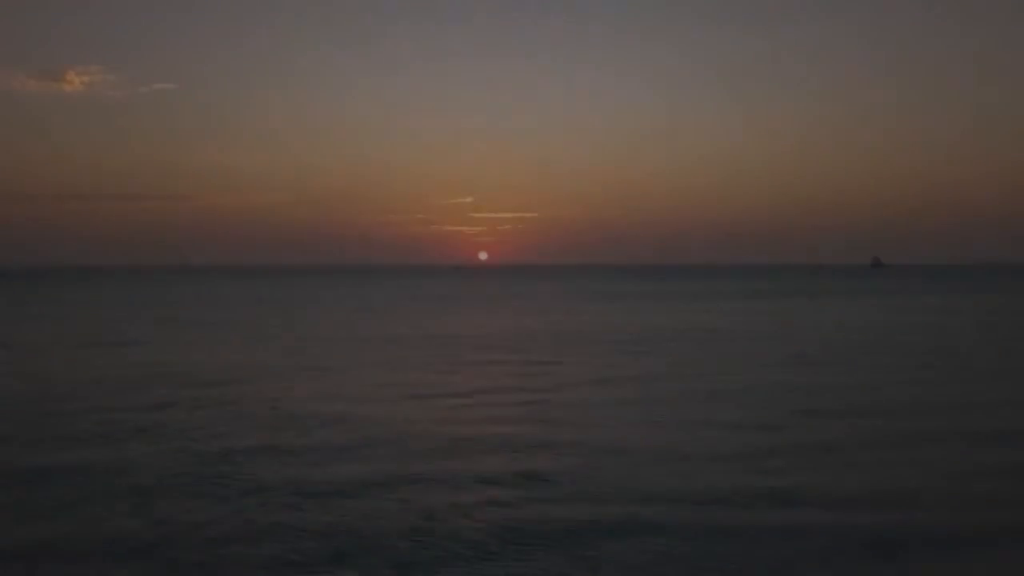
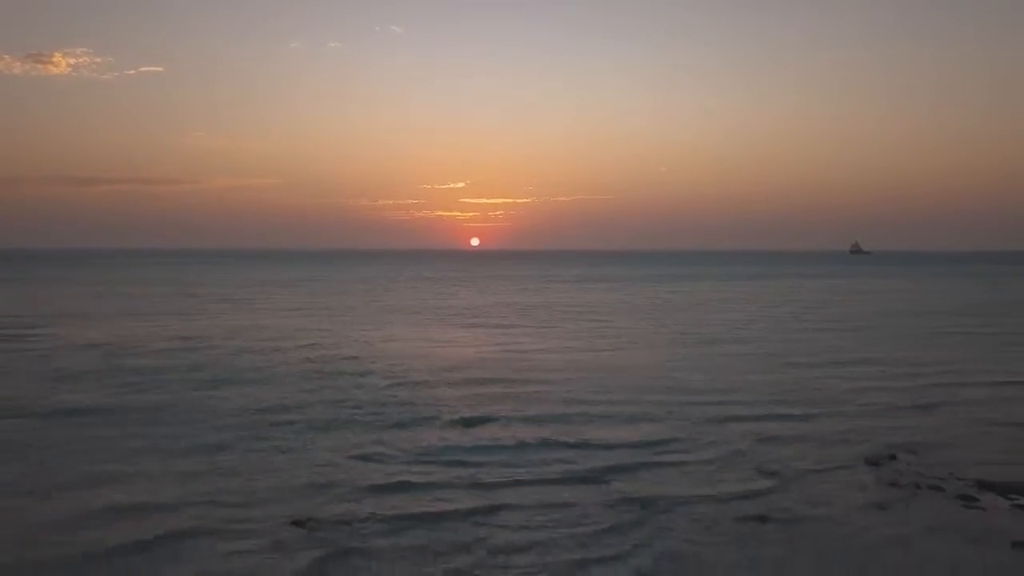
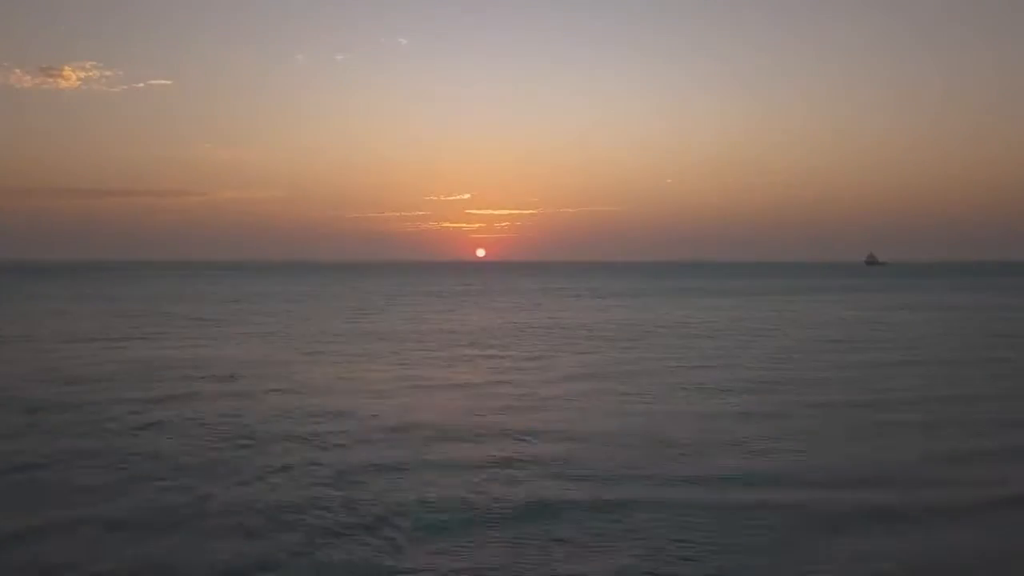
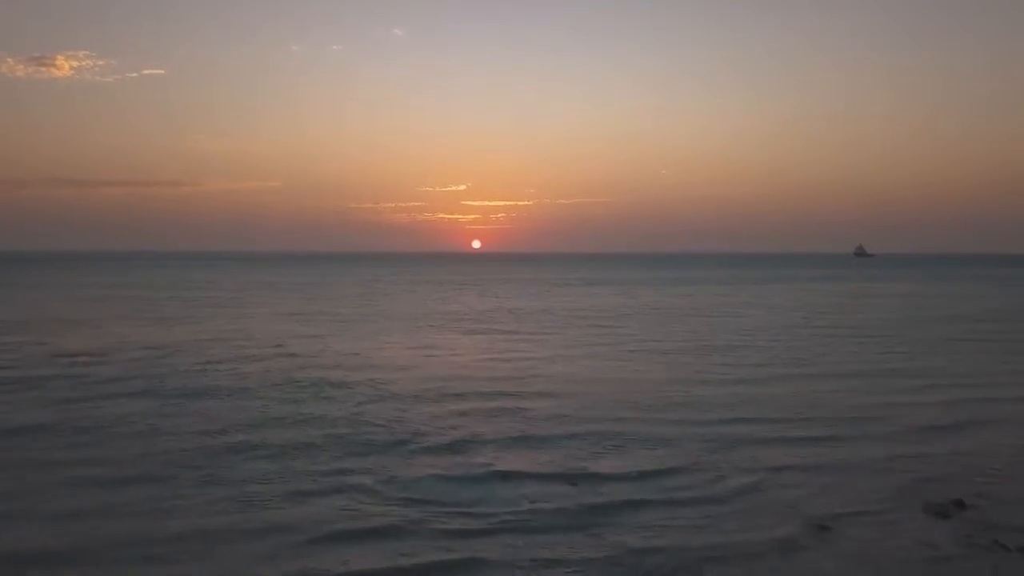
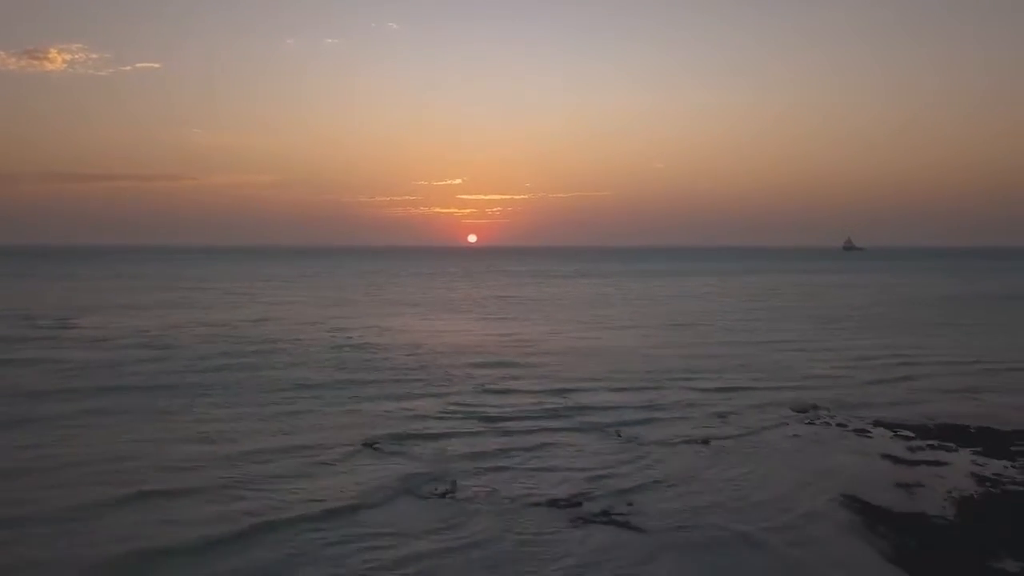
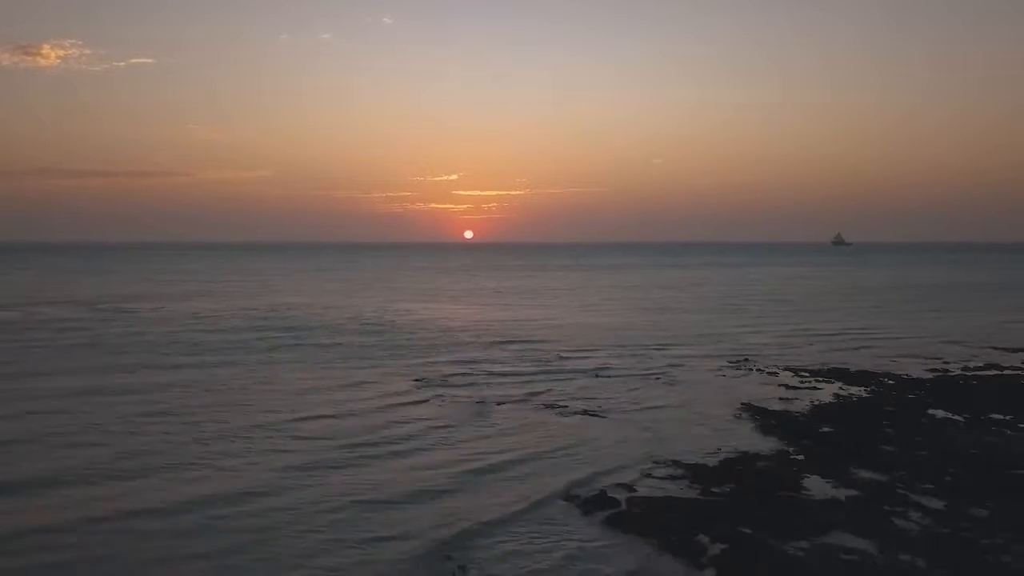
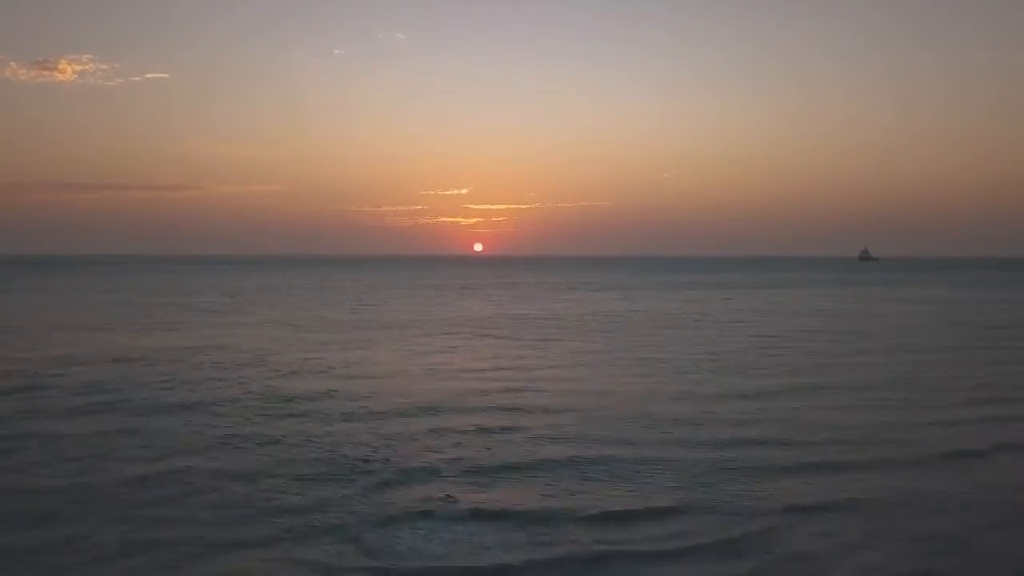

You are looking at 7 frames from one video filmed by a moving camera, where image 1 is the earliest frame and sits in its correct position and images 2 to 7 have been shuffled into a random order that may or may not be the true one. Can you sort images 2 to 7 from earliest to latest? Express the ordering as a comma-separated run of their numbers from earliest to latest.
3, 7, 4, 2, 5, 6
